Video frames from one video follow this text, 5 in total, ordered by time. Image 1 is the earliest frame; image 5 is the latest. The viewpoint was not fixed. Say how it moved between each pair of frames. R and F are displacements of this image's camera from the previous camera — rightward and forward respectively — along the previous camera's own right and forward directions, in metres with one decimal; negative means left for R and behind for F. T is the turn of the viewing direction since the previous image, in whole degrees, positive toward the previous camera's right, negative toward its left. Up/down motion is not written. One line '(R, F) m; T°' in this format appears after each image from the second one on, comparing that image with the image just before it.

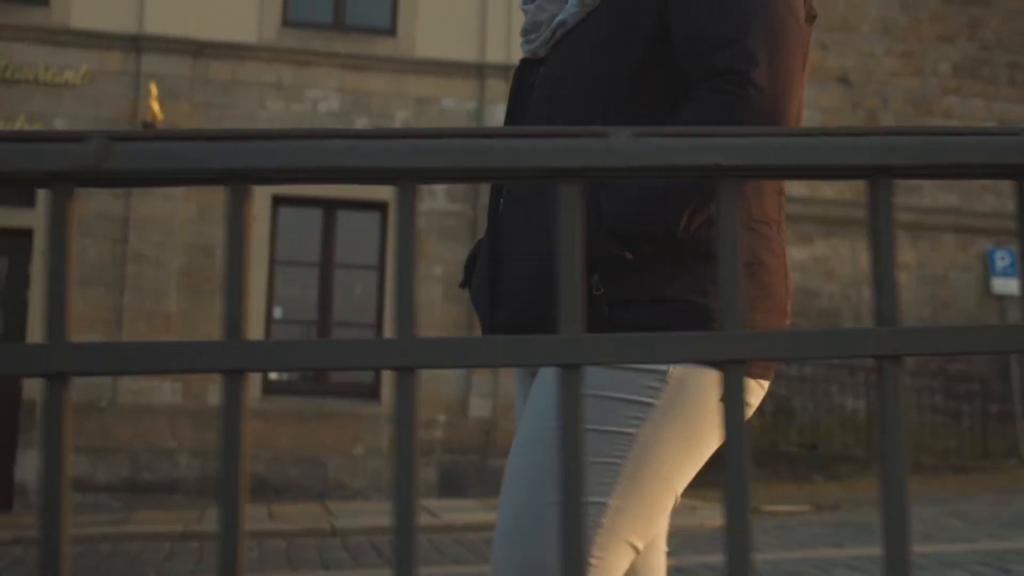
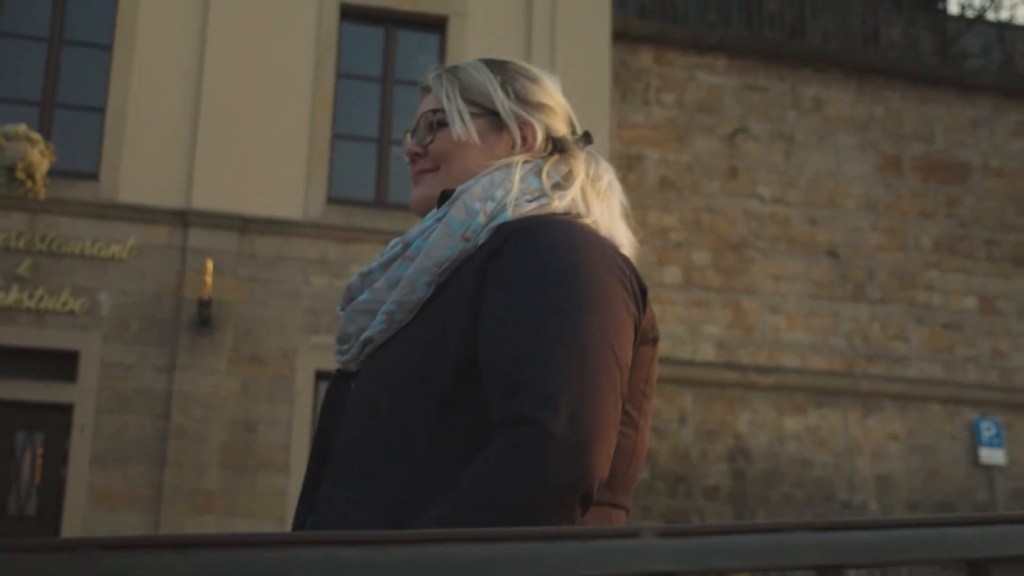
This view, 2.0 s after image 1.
(-1.0, 0.0) m; +4°
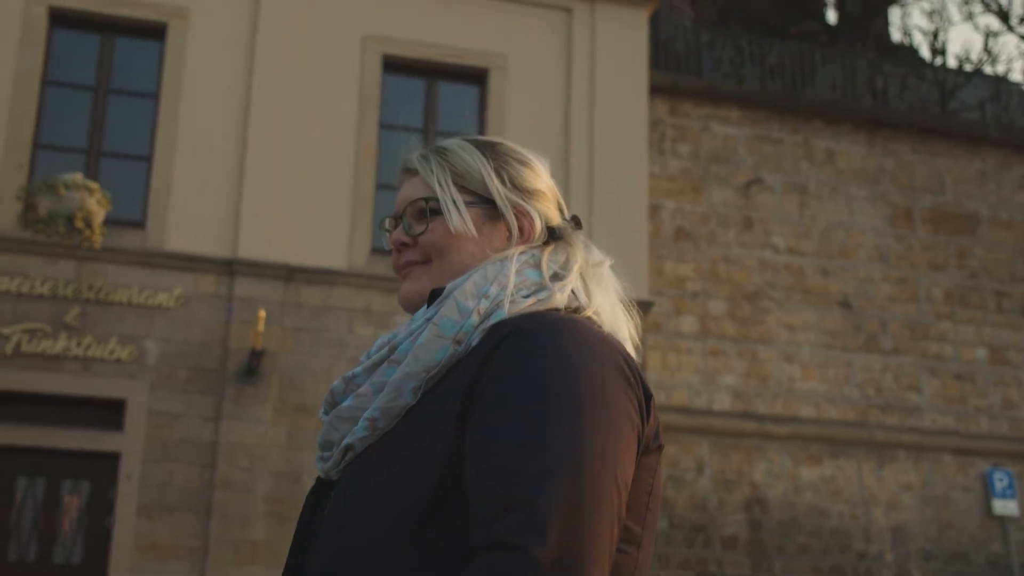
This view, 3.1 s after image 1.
(-0.6, -0.1) m; +1°
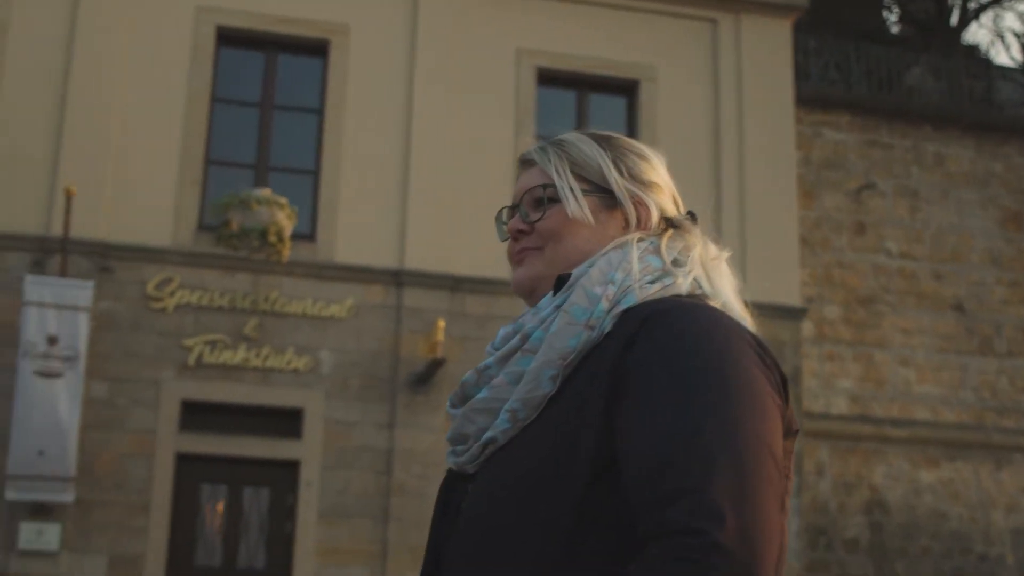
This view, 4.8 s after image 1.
(-1.0, -0.2) m; -1°
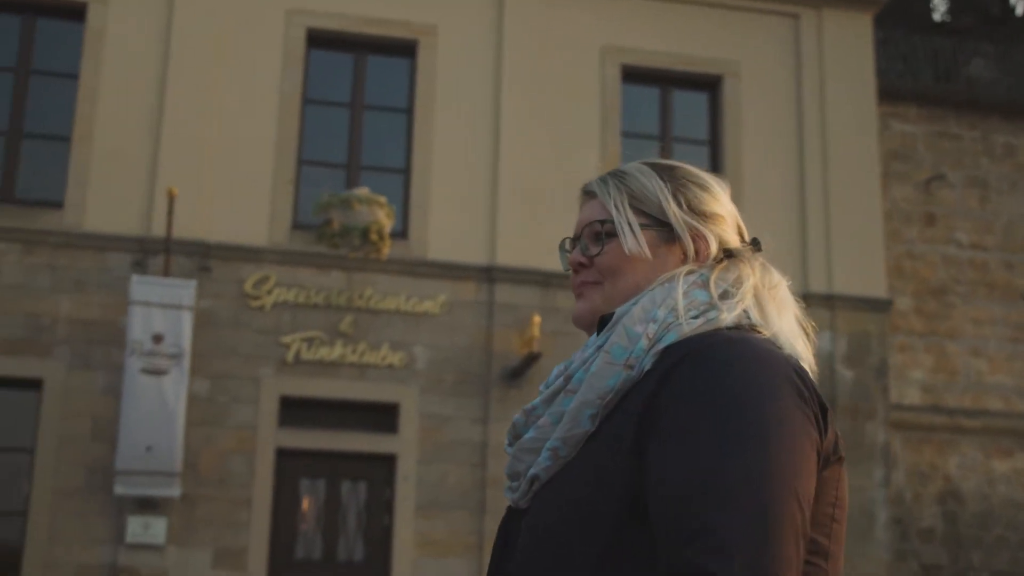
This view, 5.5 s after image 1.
(-0.4, -0.1) m; -2°
